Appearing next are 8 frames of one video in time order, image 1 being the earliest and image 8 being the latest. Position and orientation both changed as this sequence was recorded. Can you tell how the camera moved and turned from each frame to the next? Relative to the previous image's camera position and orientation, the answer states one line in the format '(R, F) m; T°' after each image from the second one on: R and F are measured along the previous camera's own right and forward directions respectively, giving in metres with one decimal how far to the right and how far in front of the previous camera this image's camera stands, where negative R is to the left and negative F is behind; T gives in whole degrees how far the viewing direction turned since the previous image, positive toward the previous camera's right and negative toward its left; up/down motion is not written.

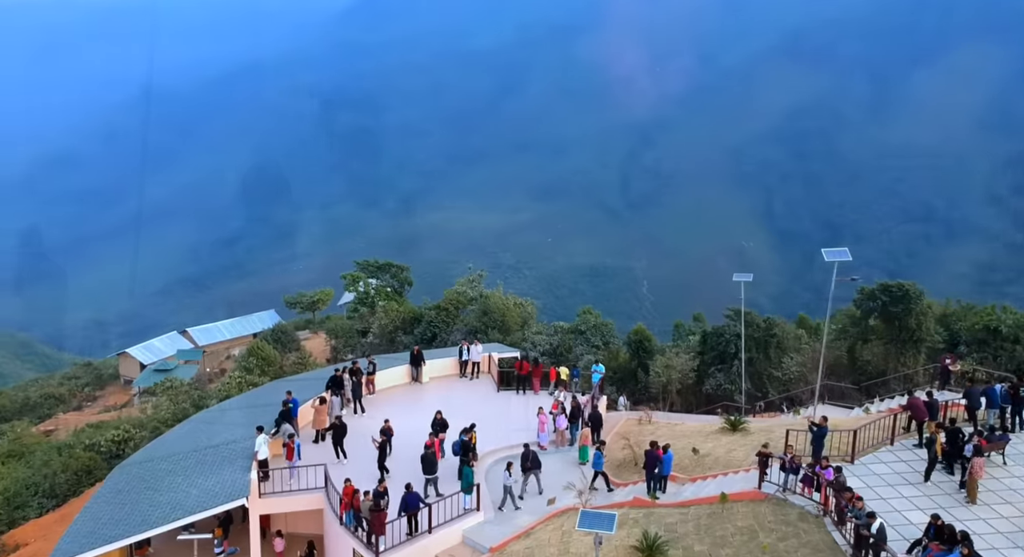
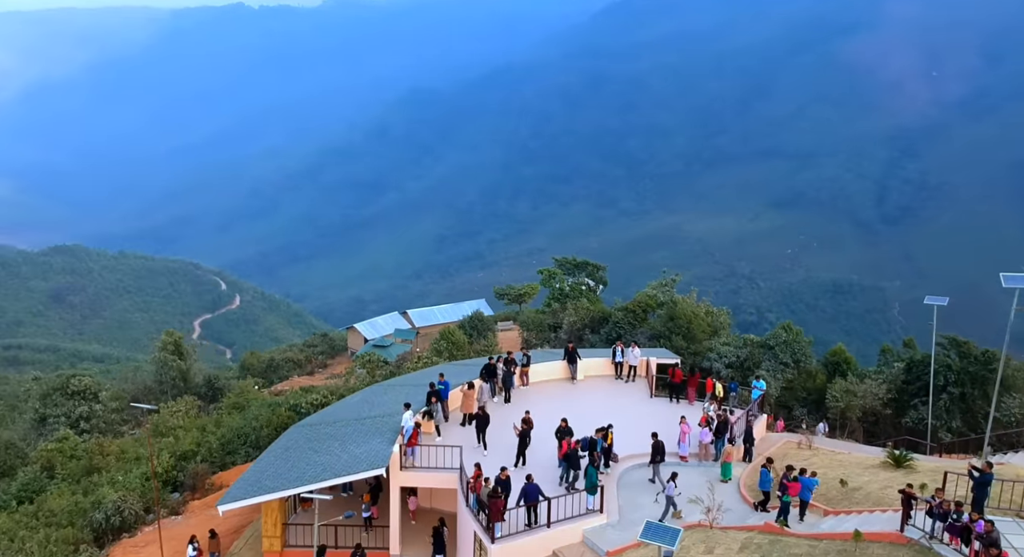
(+1.1, +0.1) m; -15°
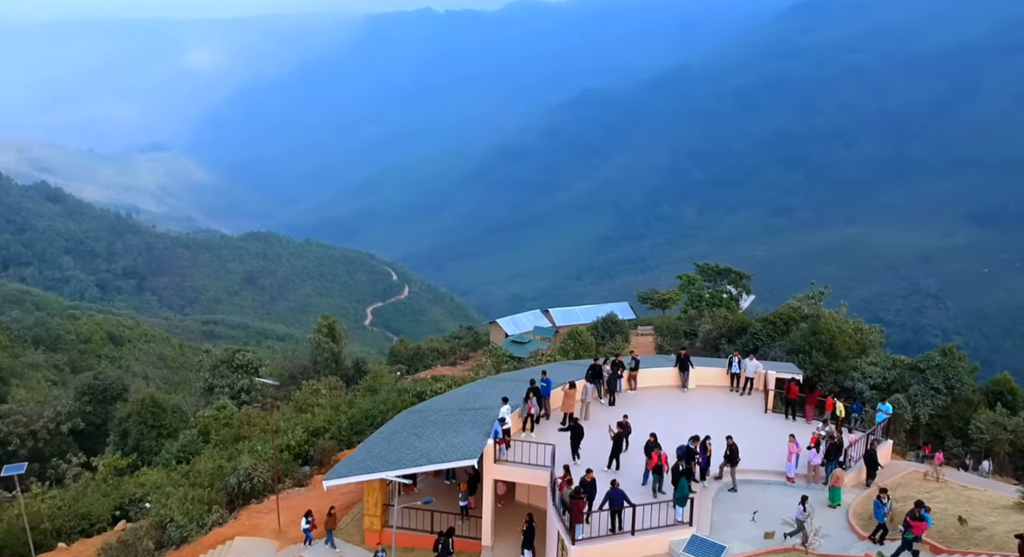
(+0.8, +0.1) m; -11°
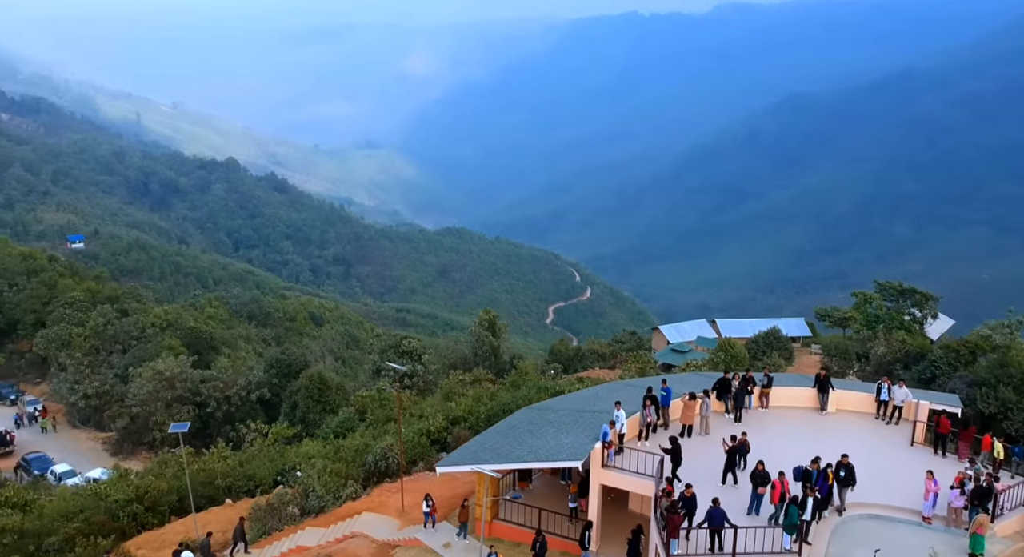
(+0.9, +0.2) m; -12°
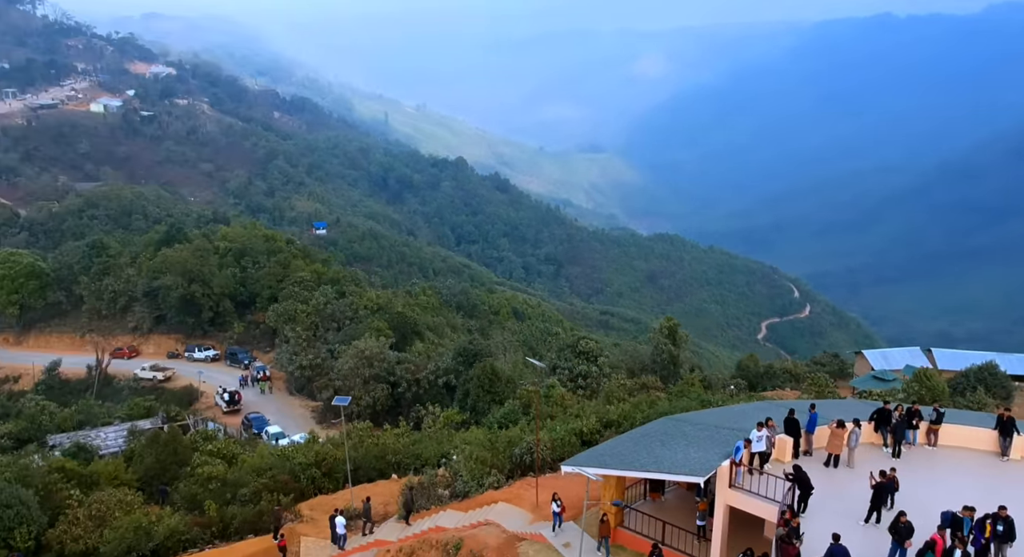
(+1.0, +0.2) m; -14°
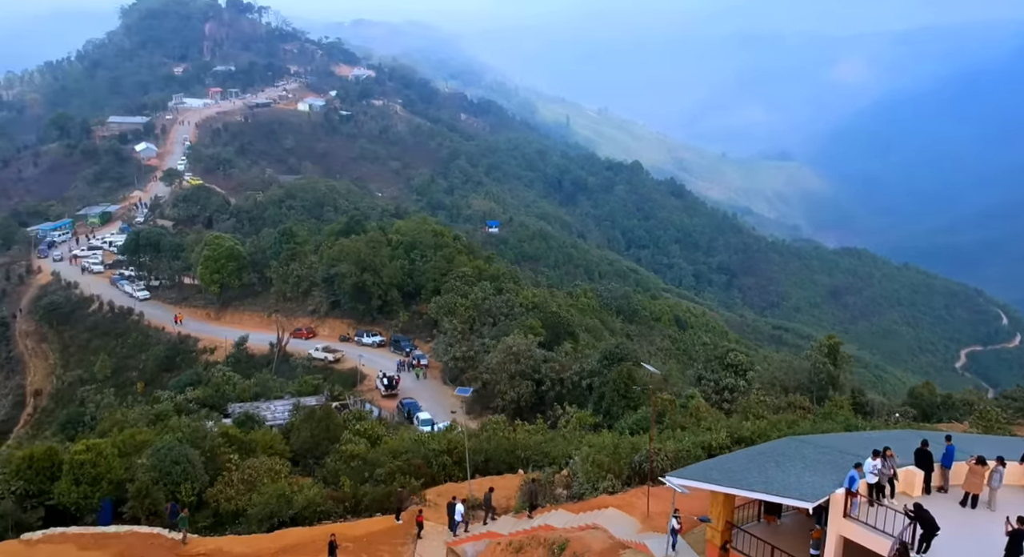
(+0.8, +0.2) m; -11°
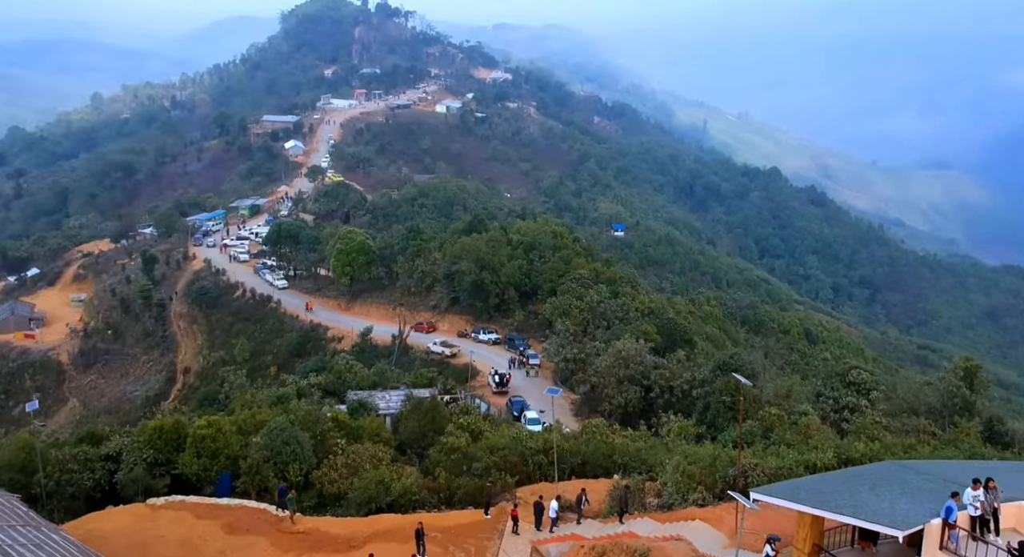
(+0.6, +0.1) m; -8°
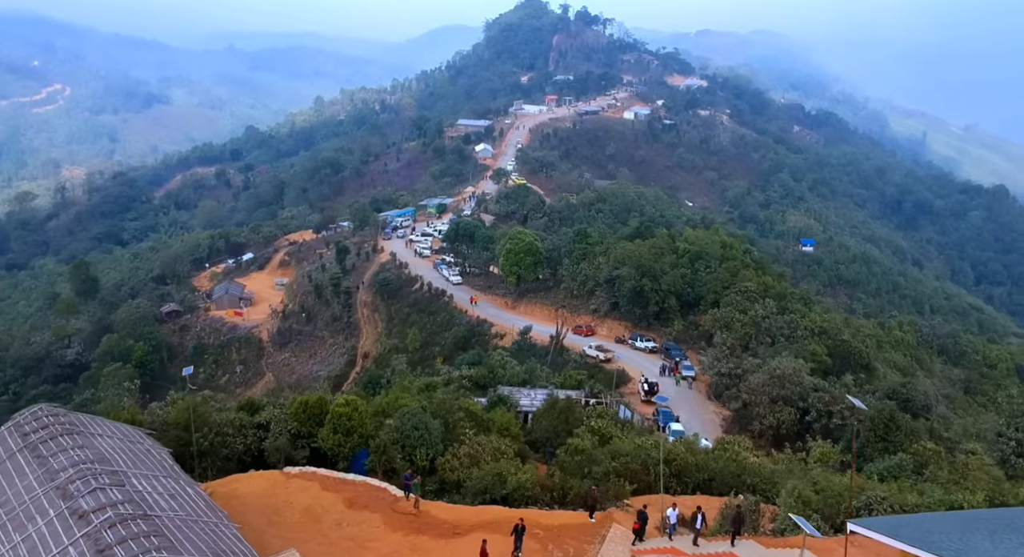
(+1.2, +0.4) m; -11°
